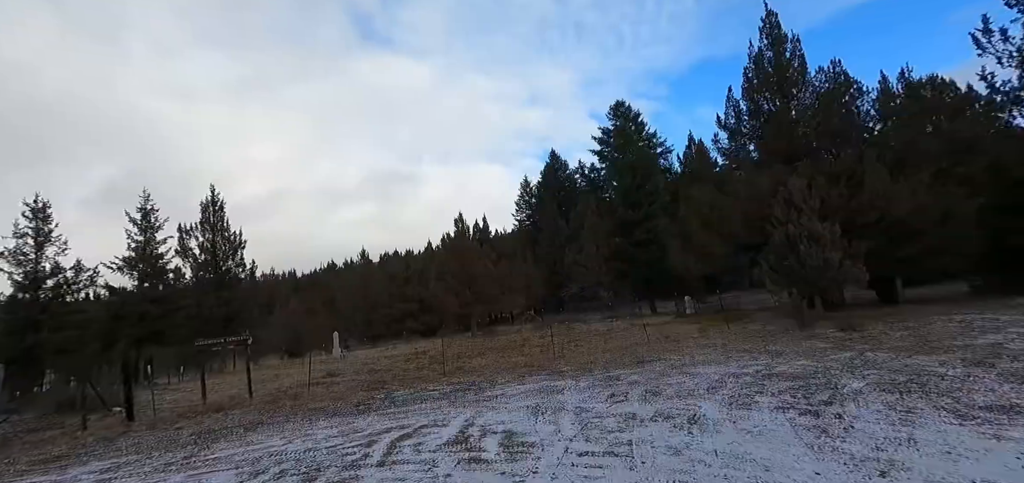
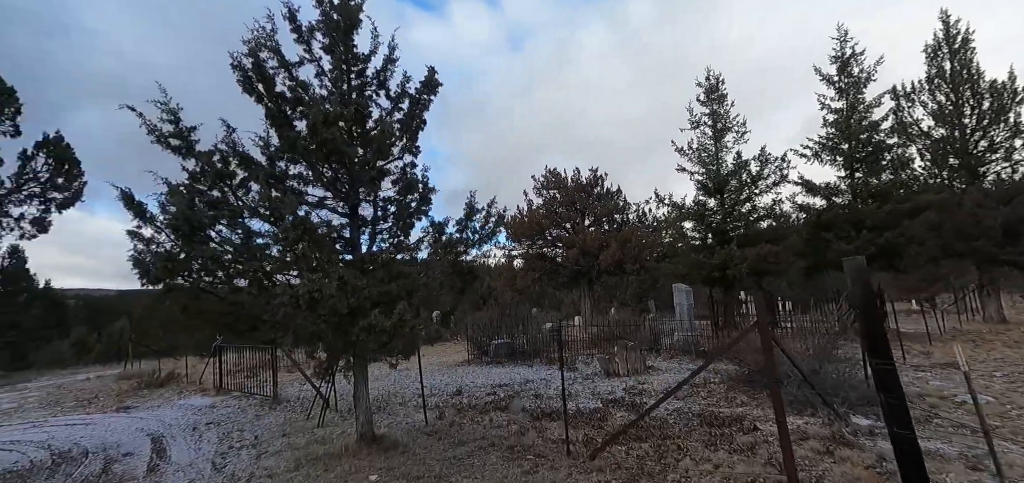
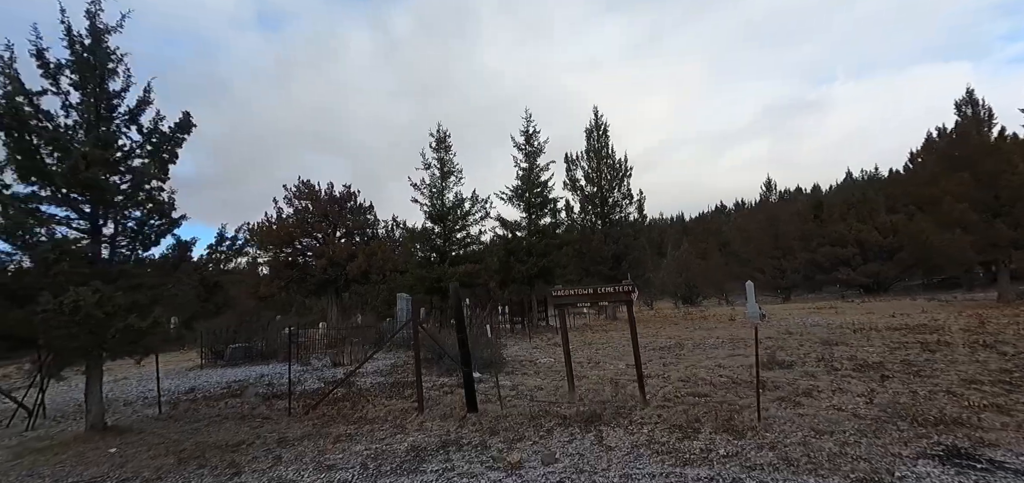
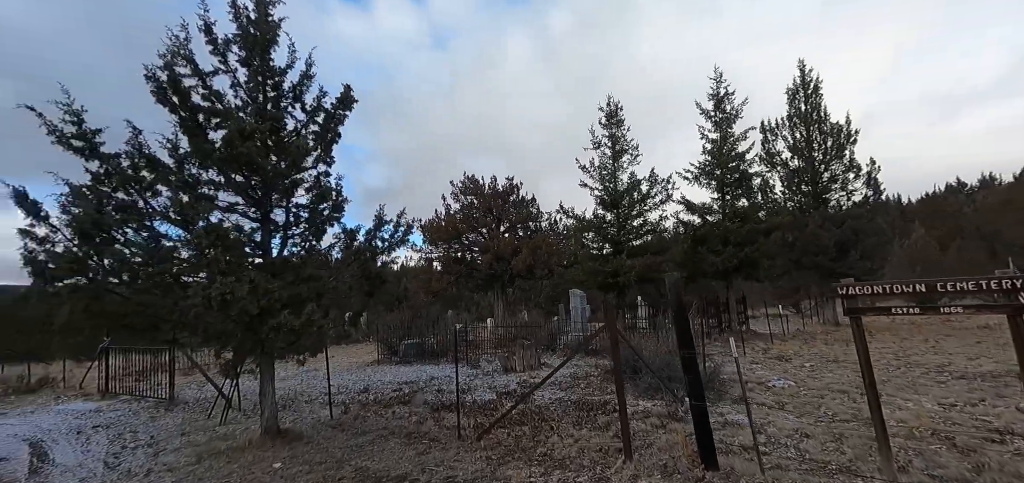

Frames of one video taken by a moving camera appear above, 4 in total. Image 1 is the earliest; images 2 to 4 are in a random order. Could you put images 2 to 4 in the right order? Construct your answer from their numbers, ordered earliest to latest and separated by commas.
3, 4, 2
